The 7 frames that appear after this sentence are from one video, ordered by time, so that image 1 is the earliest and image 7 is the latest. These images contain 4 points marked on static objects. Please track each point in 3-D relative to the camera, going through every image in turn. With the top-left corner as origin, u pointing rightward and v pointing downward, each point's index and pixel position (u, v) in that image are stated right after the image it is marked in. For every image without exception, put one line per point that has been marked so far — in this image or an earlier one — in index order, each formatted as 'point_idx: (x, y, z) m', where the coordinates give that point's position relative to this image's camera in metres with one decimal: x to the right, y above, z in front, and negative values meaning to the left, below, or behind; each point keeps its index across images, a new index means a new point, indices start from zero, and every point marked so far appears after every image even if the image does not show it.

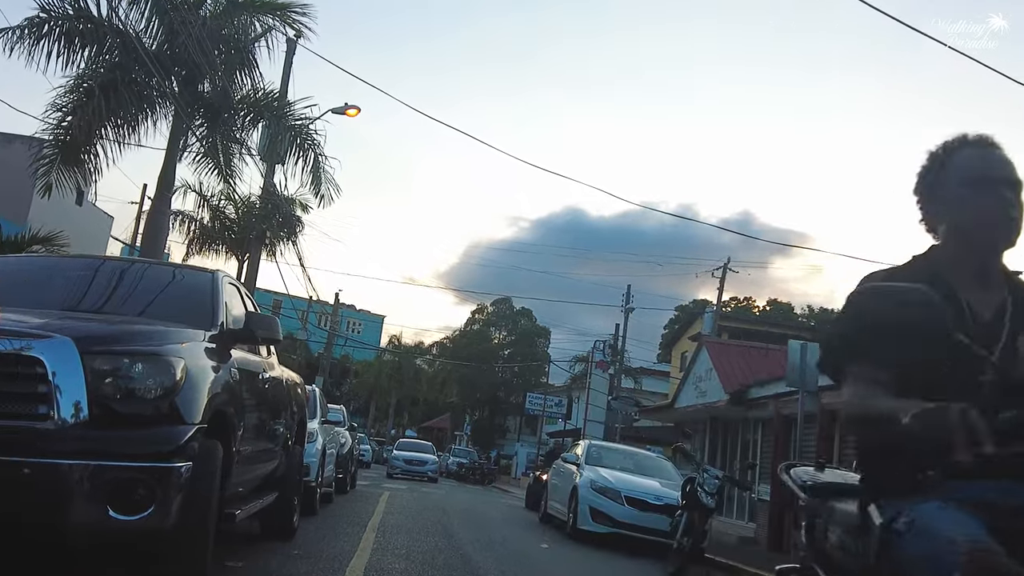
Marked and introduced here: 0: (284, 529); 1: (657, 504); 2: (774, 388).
0: (-2.3, -2.4, +9.0) m
1: (+2.0, -3.0, +12.2) m
2: (+4.7, -1.8, +16.1) m
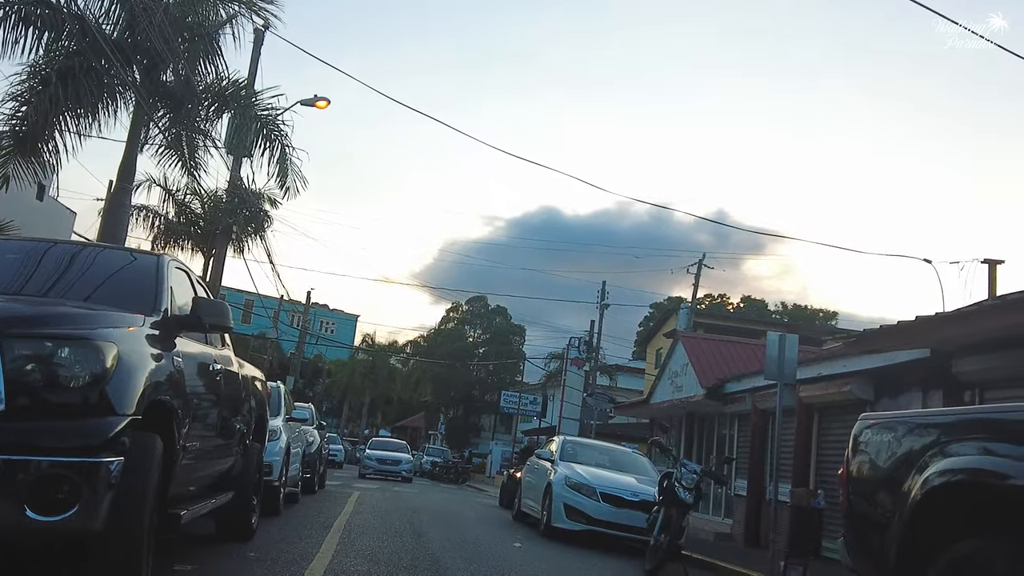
0: (-2.6, -2.3, +8.6) m
1: (+1.6, -2.9, +11.9) m
2: (+4.2, -1.7, +15.8) m
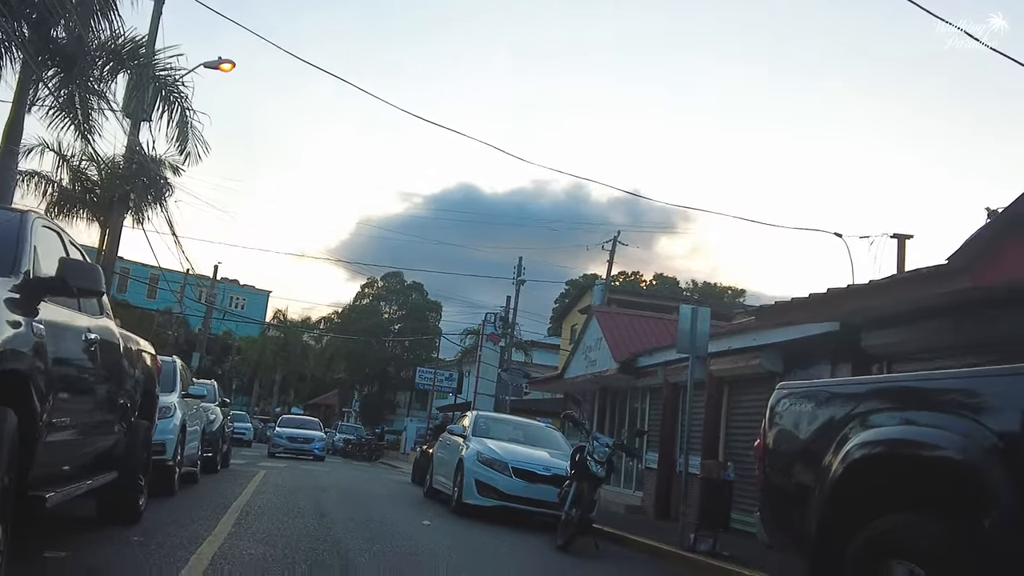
0: (-3.5, -2.0, +8.0) m
1: (+0.4, -2.5, +11.7) m
2: (+2.7, -1.2, +15.8) m
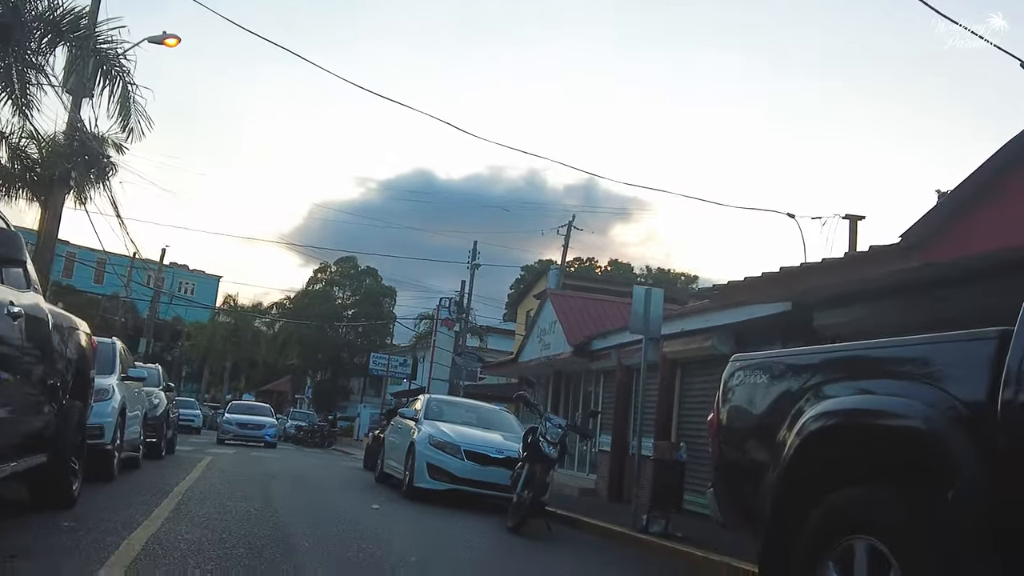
0: (-3.9, -1.8, +7.6) m
1: (-0.2, -2.2, +11.6) m
2: (+1.9, -0.9, +15.8) m
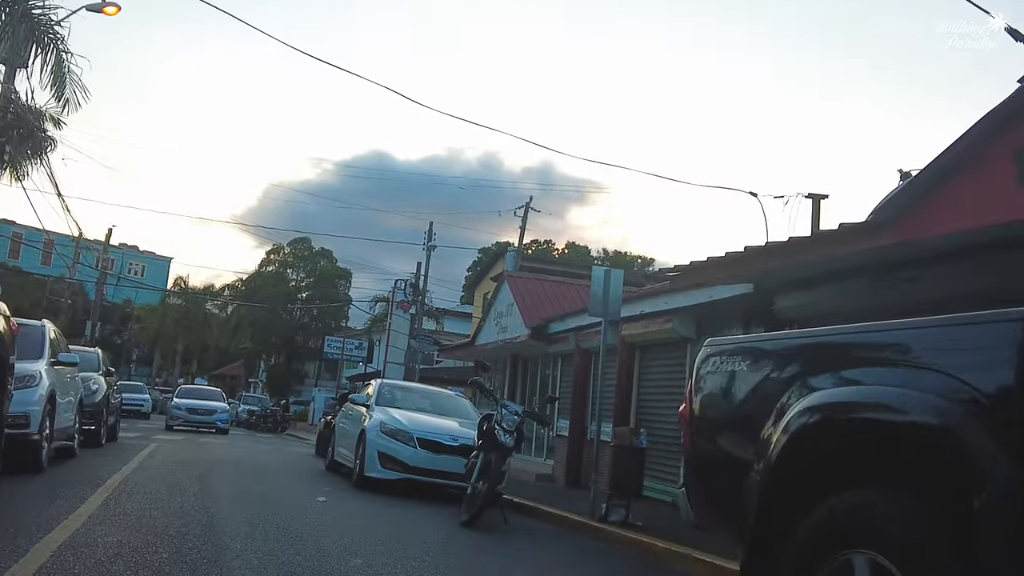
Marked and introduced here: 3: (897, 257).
0: (-4.3, -1.6, +7.0) m
1: (-0.8, -2.0, +11.2) m
2: (+1.1, -0.6, +15.4) m
3: (+3.6, +0.3, +8.3) m
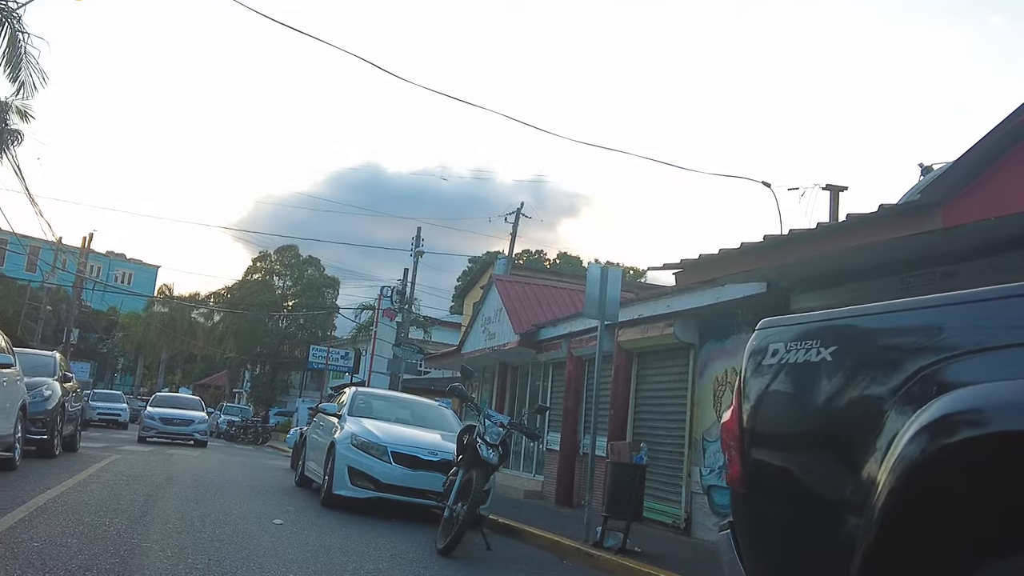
0: (-4.4, -1.5, +5.9) m
1: (-0.9, -1.9, +10.0) m
2: (+0.9, -0.6, +14.3) m
3: (+3.5, +0.3, +7.2) m
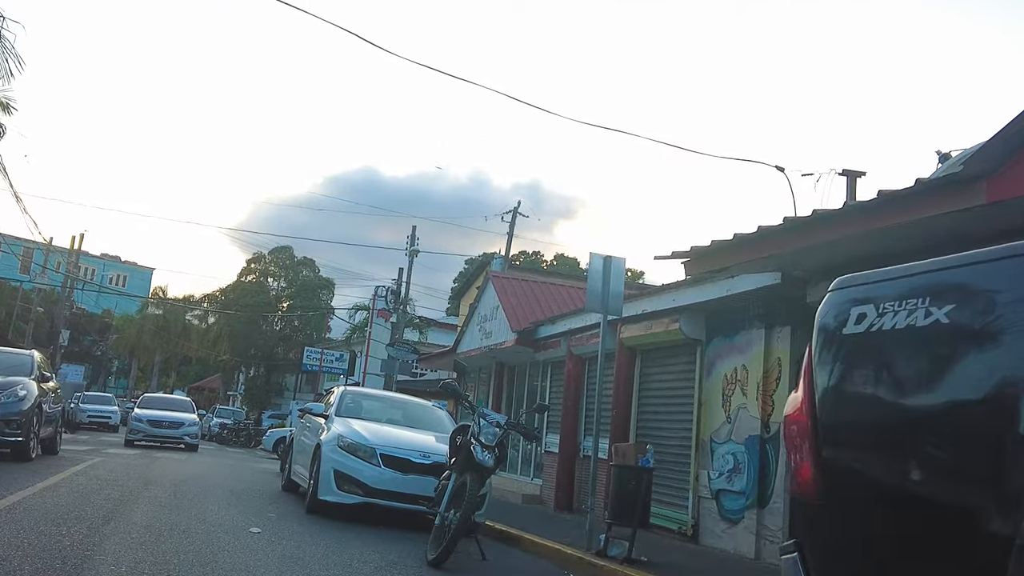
0: (-4.4, -1.4, +5.3) m
1: (-0.9, -1.9, +9.4) m
2: (+0.8, -0.5, +13.7) m
3: (+3.4, +0.4, +6.6) m
